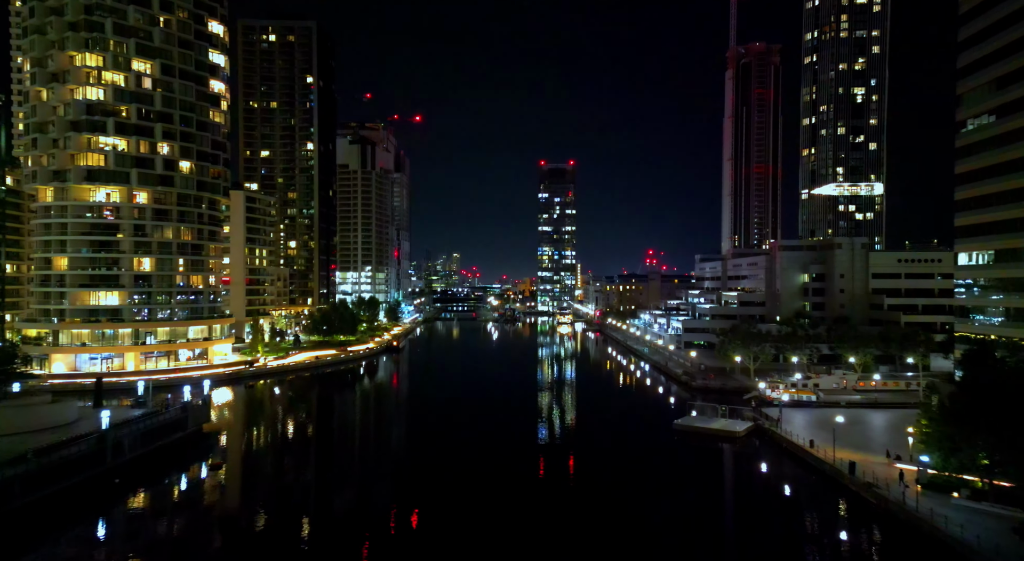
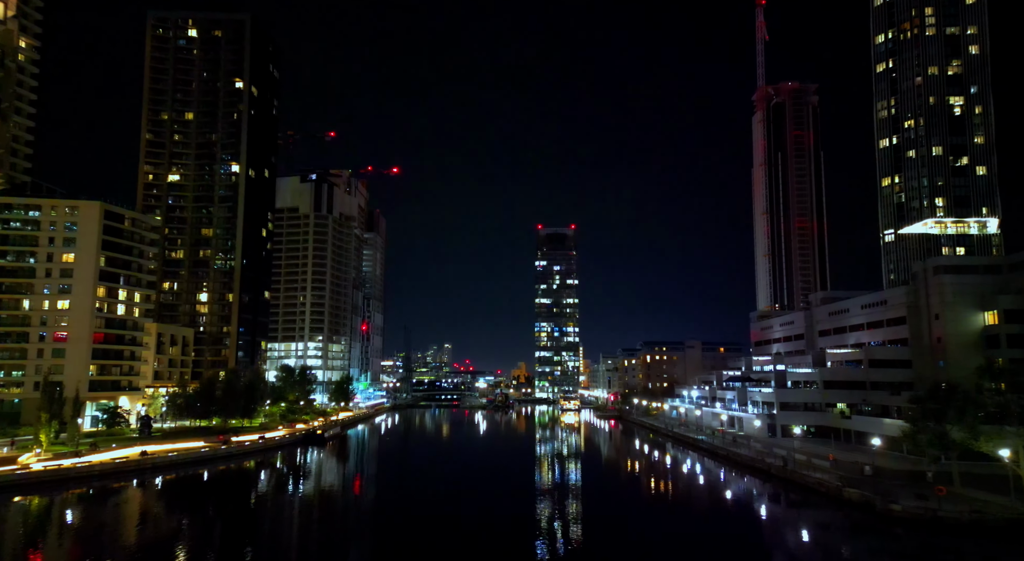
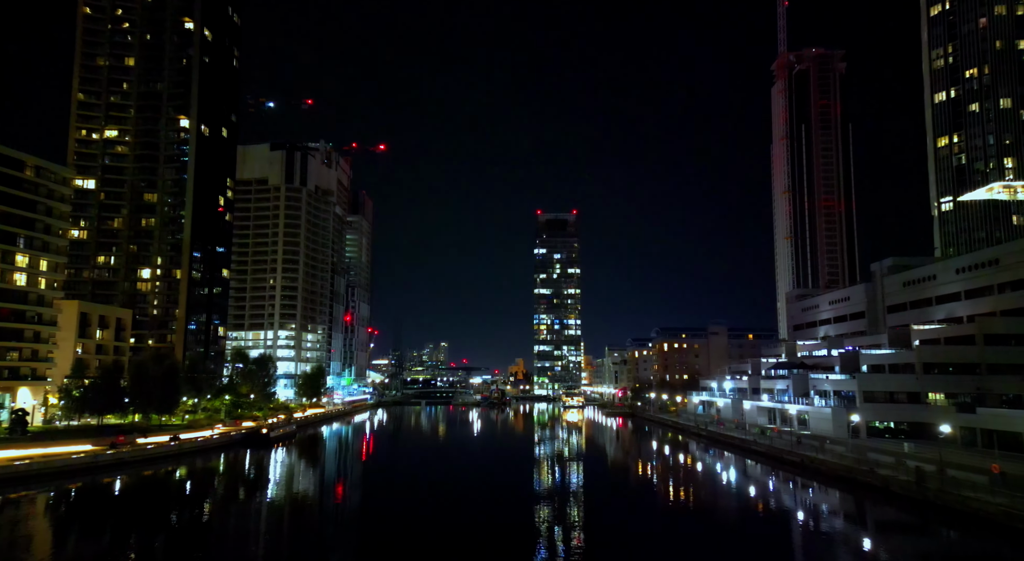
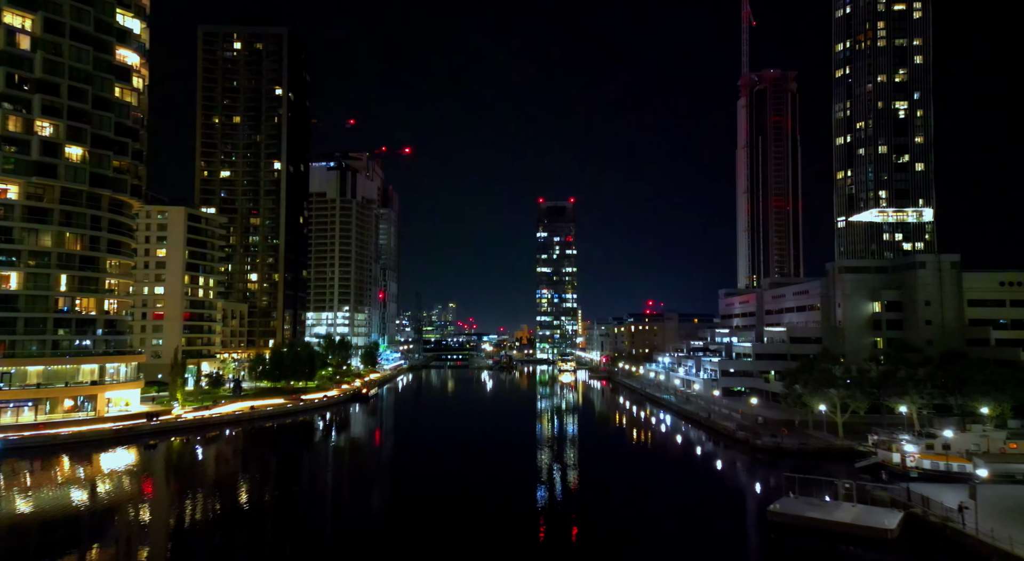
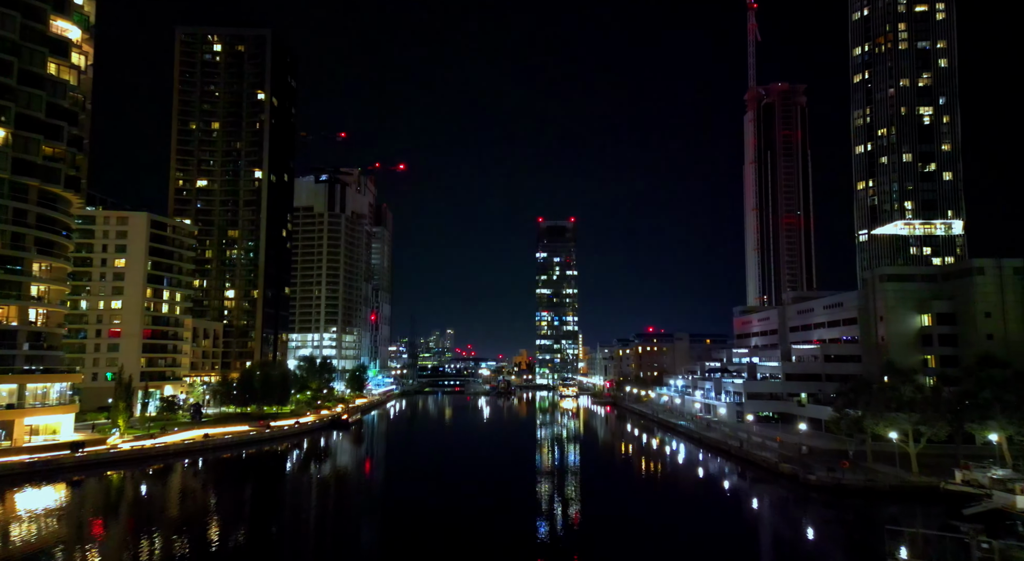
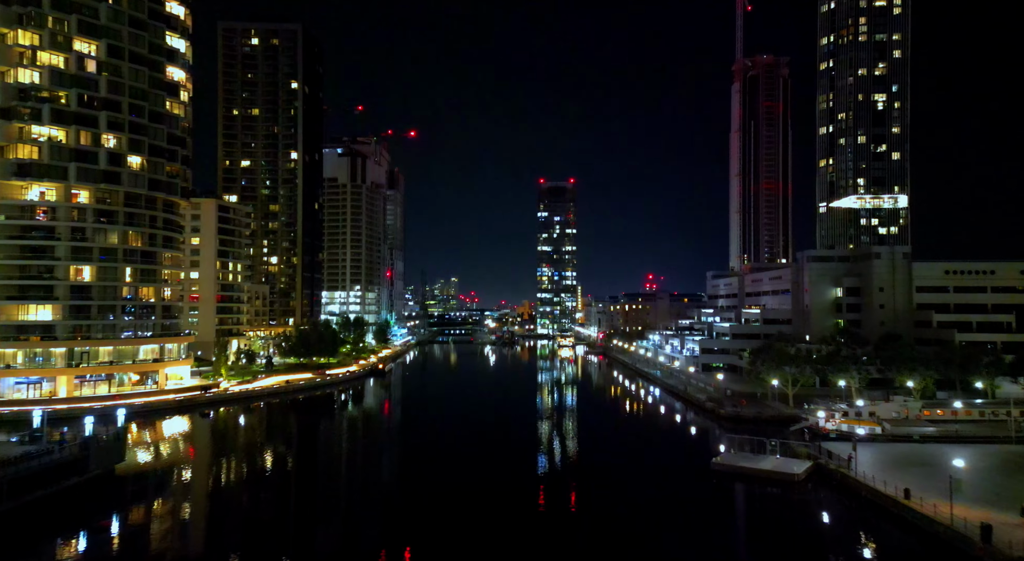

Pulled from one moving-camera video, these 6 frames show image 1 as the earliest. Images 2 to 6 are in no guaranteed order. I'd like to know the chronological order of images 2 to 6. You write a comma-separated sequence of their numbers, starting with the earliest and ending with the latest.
6, 4, 5, 2, 3
